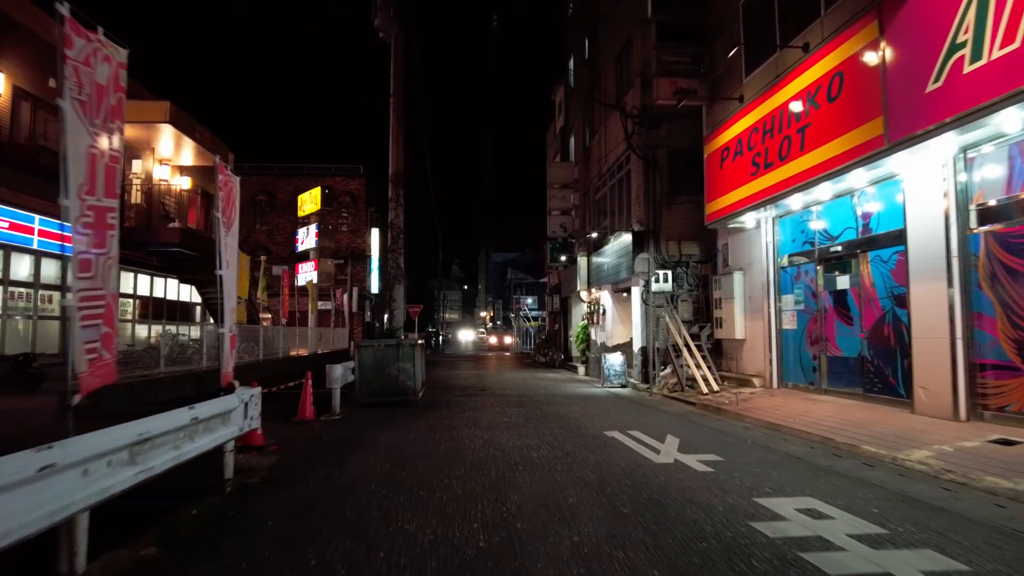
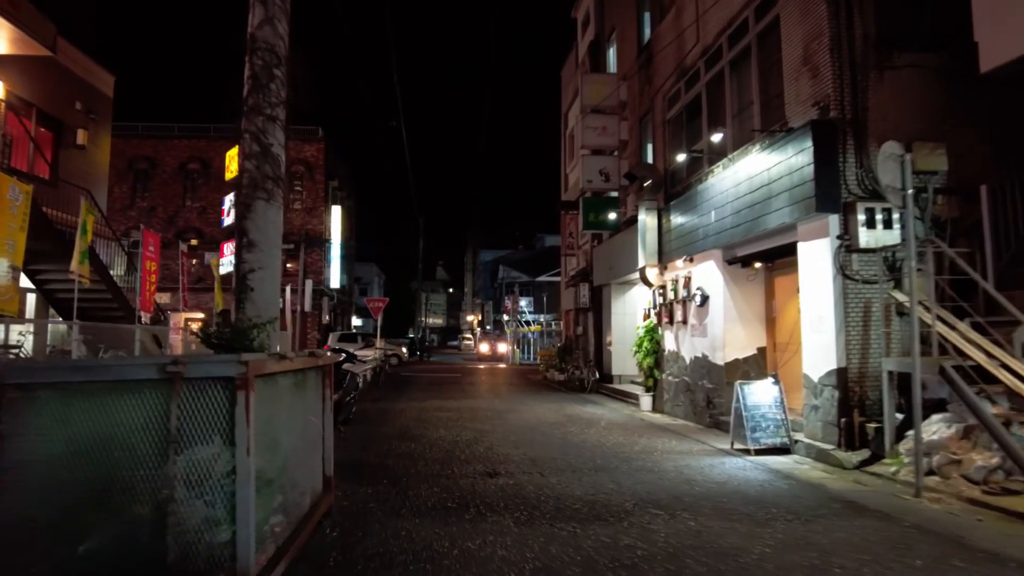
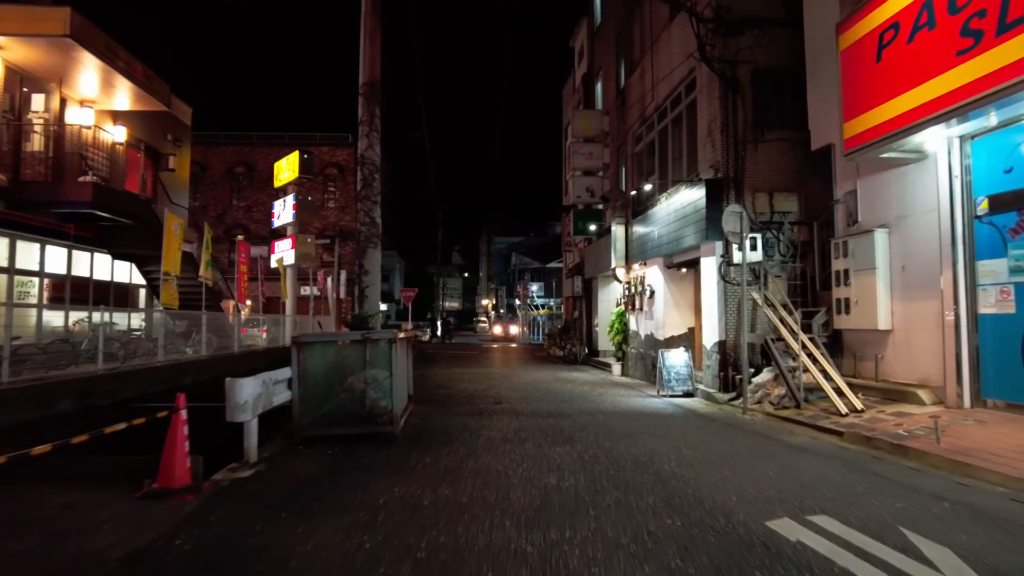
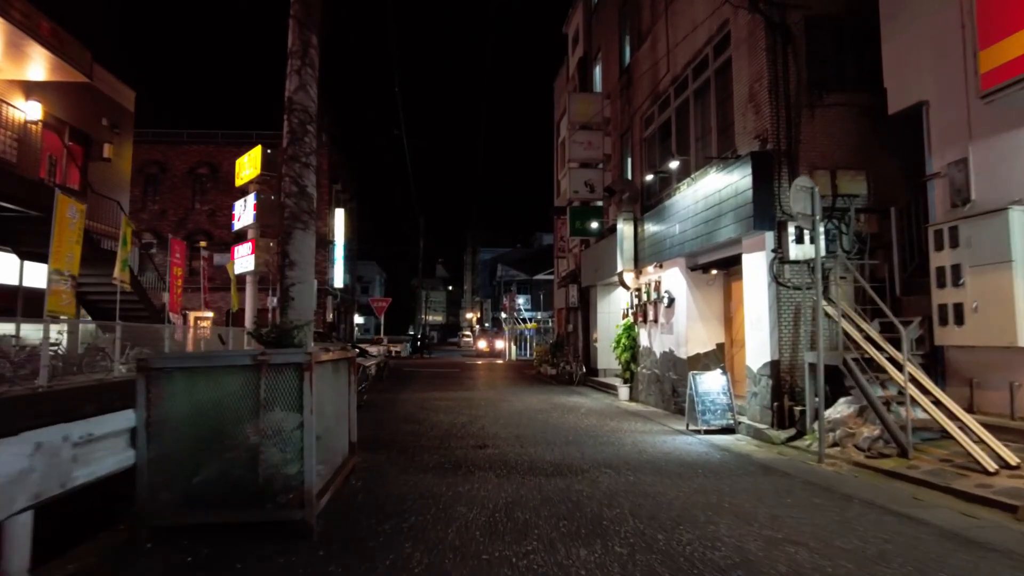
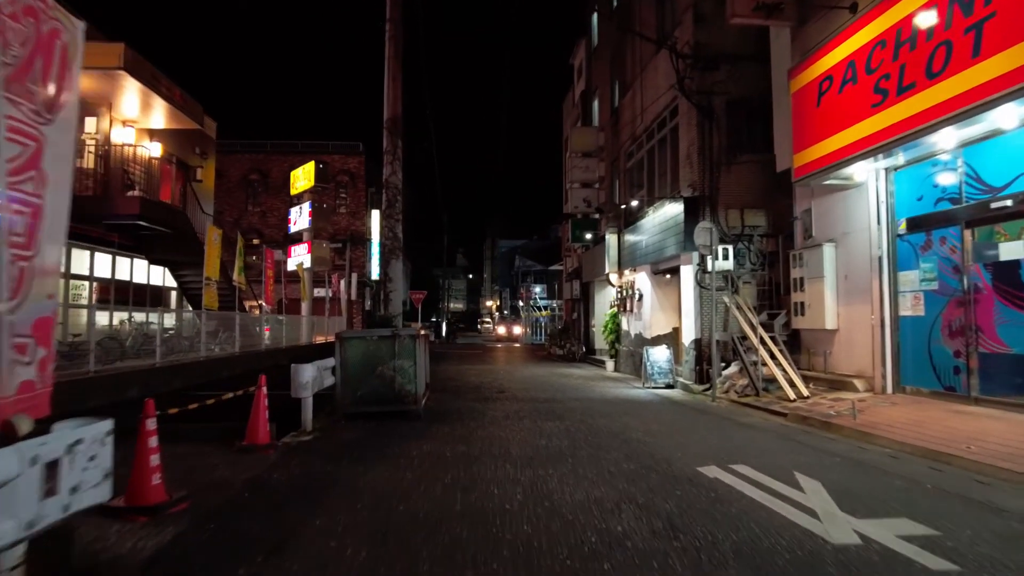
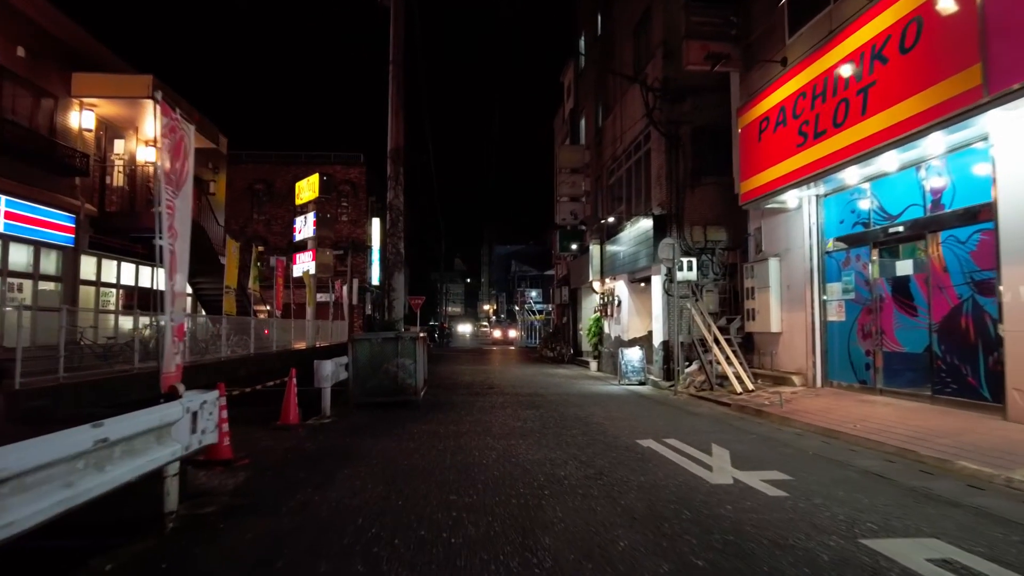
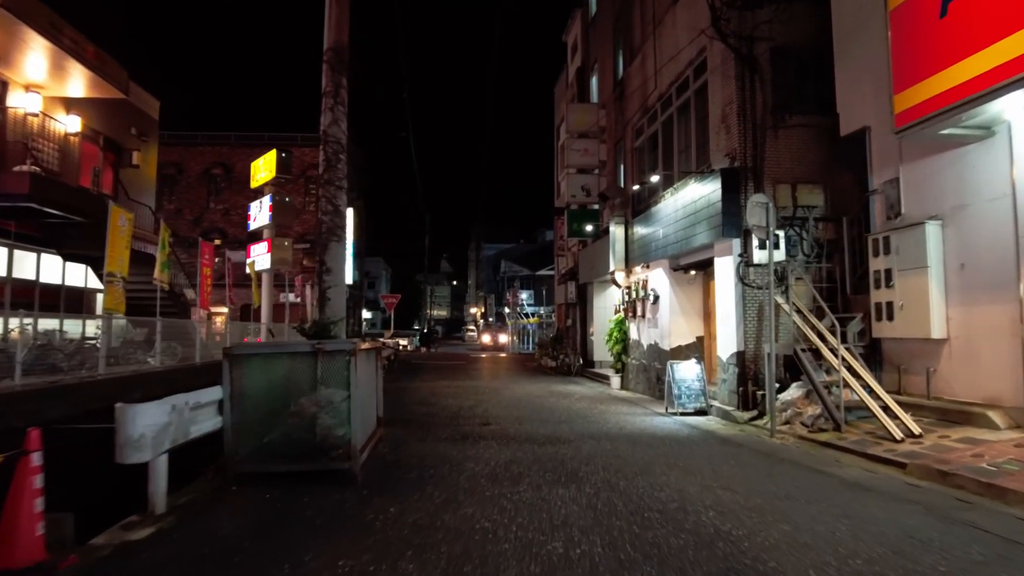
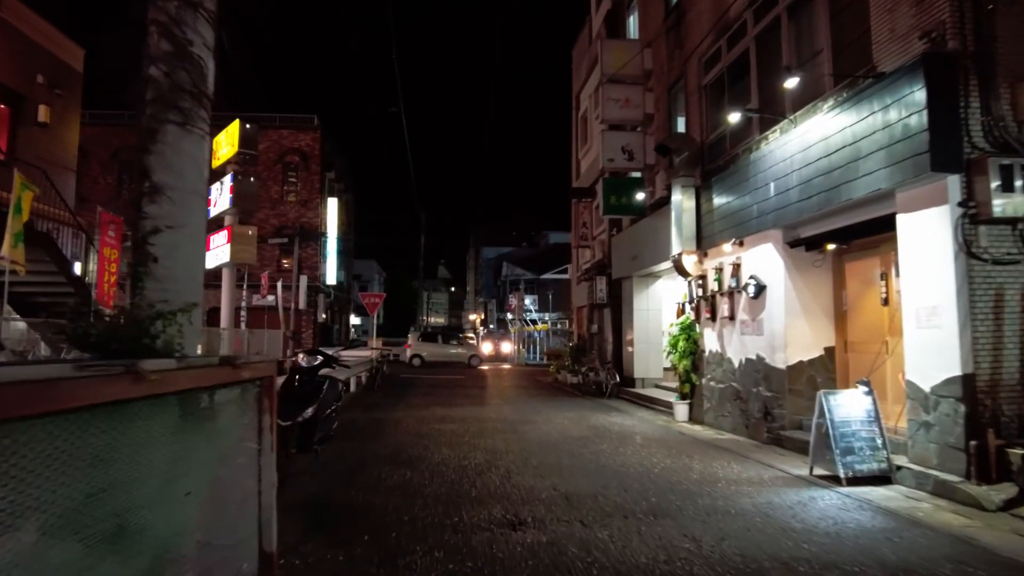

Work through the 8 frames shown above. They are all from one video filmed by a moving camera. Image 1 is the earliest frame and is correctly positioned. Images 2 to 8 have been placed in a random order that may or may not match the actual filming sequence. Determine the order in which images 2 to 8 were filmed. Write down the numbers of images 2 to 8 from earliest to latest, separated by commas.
6, 5, 3, 7, 4, 2, 8
